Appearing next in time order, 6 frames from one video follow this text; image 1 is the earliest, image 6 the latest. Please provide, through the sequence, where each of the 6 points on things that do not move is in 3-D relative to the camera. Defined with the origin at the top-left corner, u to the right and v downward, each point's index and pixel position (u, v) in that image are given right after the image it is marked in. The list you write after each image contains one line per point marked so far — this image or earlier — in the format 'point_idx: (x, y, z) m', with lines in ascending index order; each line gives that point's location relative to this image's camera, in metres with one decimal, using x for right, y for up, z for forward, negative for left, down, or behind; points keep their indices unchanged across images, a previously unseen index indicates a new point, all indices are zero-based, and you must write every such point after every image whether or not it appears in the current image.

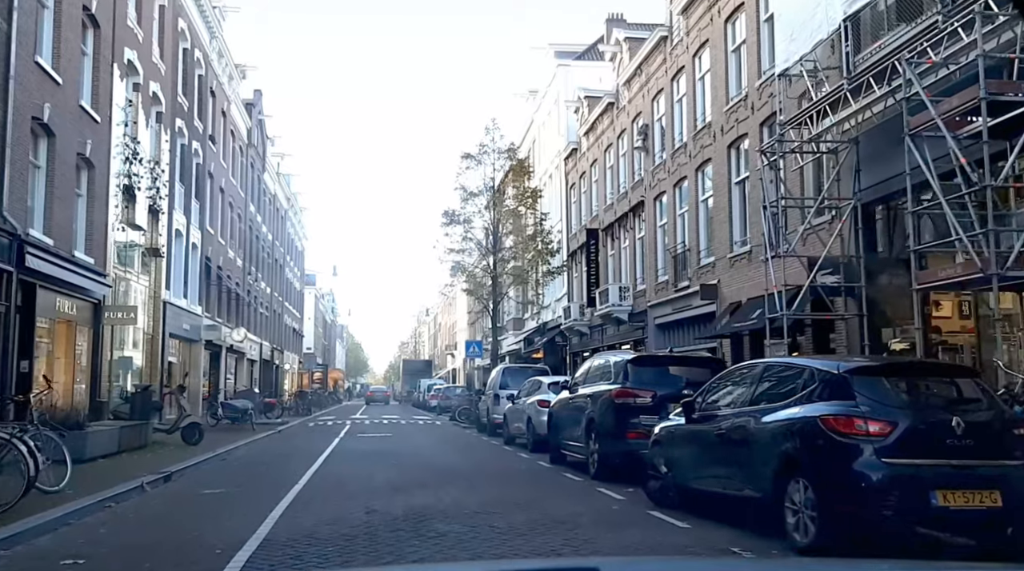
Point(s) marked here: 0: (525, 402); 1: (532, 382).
0: (+0.3, -2.2, +17.4) m
1: (+0.4, -1.9, +17.6) m
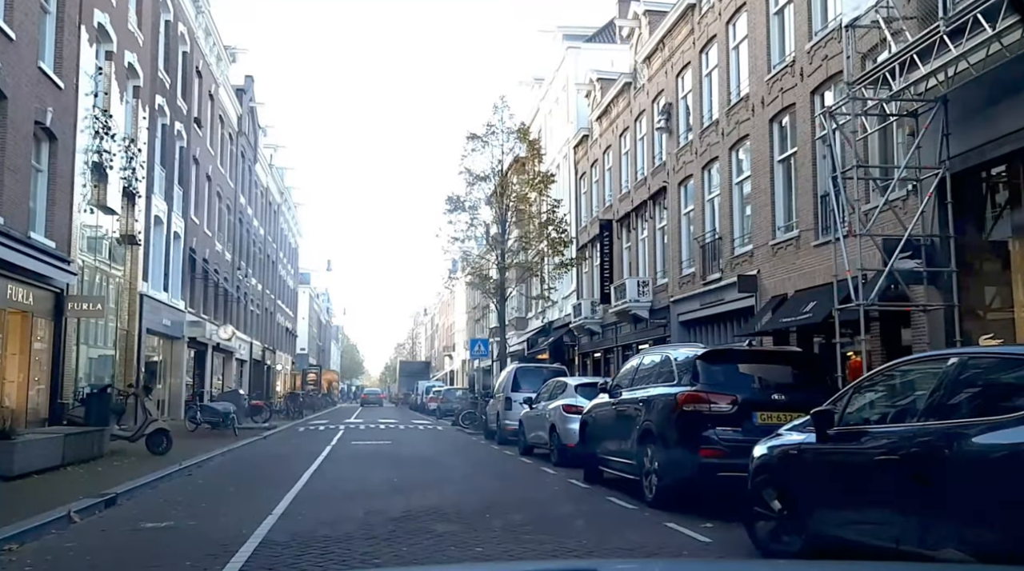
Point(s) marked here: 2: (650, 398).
0: (+0.6, -2.0, +14.9) m
1: (+0.7, -1.6, +15.2) m
2: (+1.5, -1.2, +9.4) m
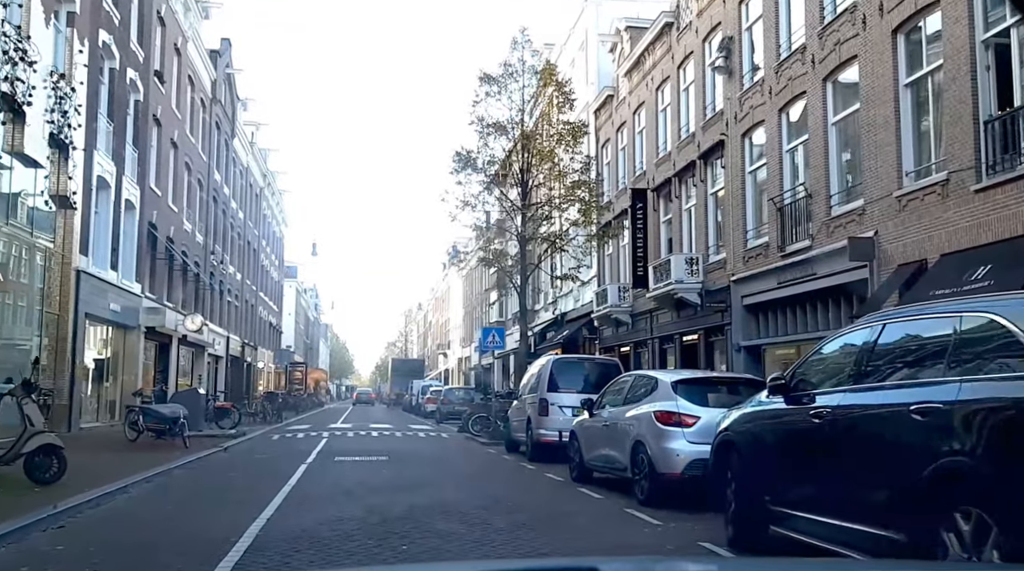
0: (+1.2, -1.4, +10.1) m
1: (+1.4, -1.1, +10.3) m
2: (+2.2, -0.6, +4.5) m
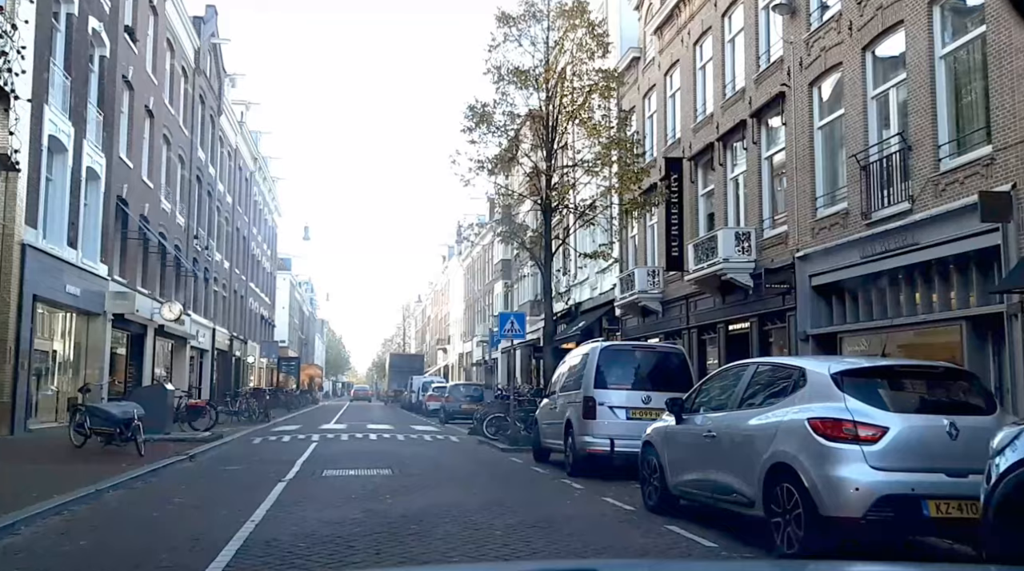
0: (+1.7, -1.0, +6.9) m
1: (+1.8, -0.7, +7.1) m
2: (+2.7, -0.2, +1.3) m
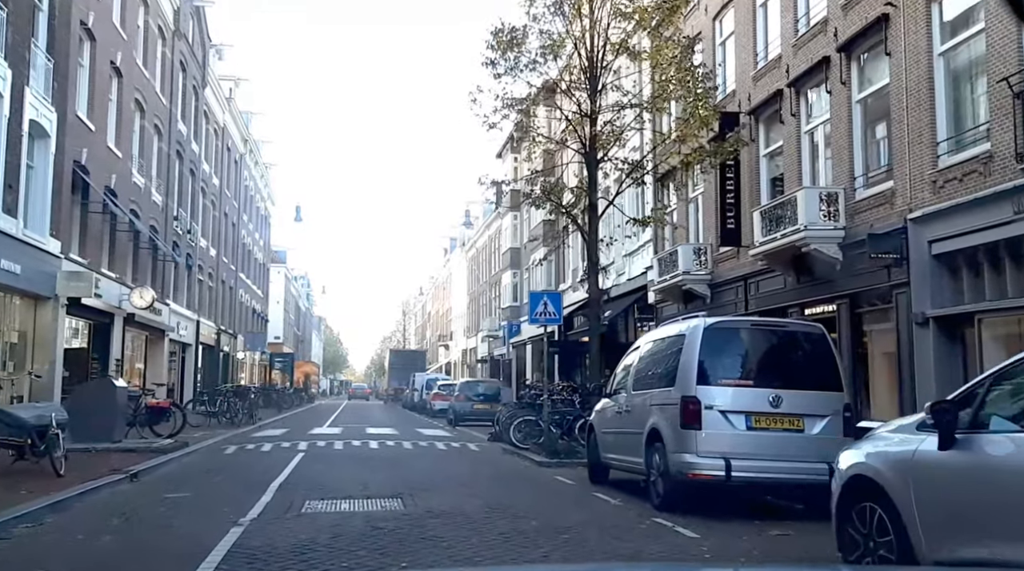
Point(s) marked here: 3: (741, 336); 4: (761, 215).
0: (+2.3, -0.6, +3.2) m
1: (+2.4, -0.2, +3.5) m
2: (+3.3, +0.2, -2.3) m
3: (+2.1, -0.4, +8.4) m
4: (+4.8, +1.4, +17.7) m
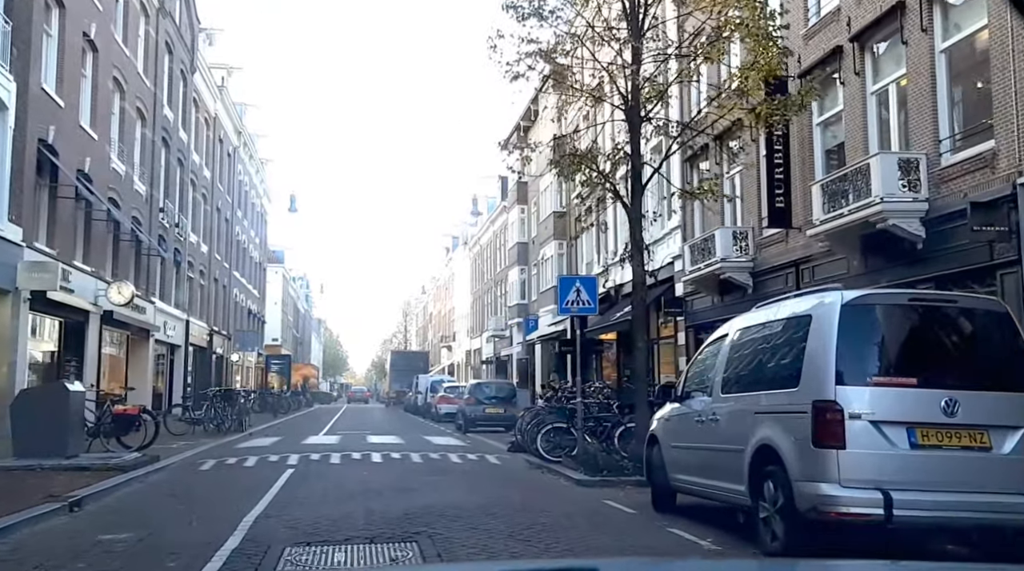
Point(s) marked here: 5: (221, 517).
0: (+2.7, -0.3, +0.9) m
1: (+2.8, 0.0, +1.2) m
2: (+3.6, +0.5, -4.6) m
3: (+2.5, -0.2, +6.1) m
4: (+5.2, +1.6, +15.3) m
5: (-2.9, -2.3, +8.3) m
